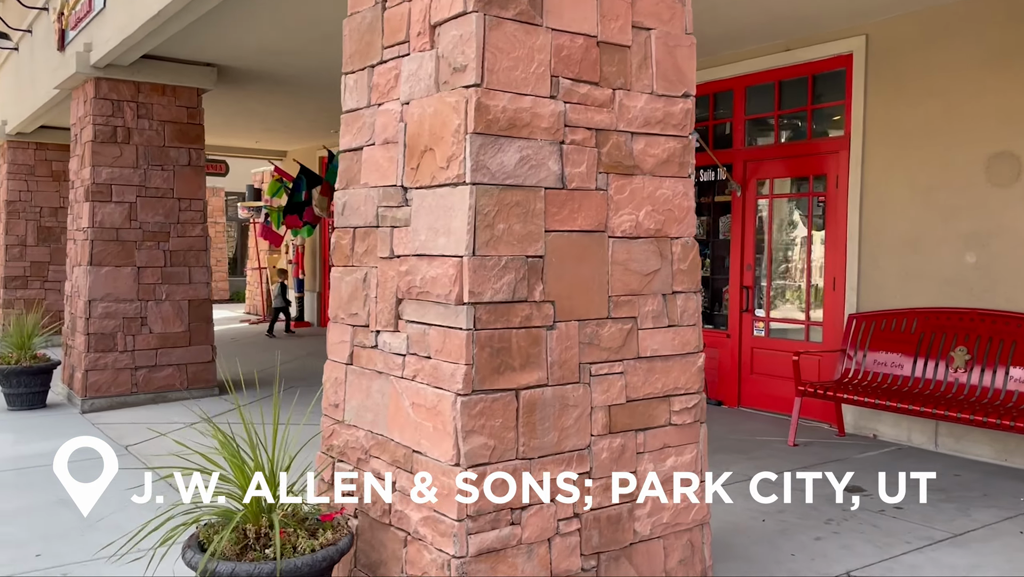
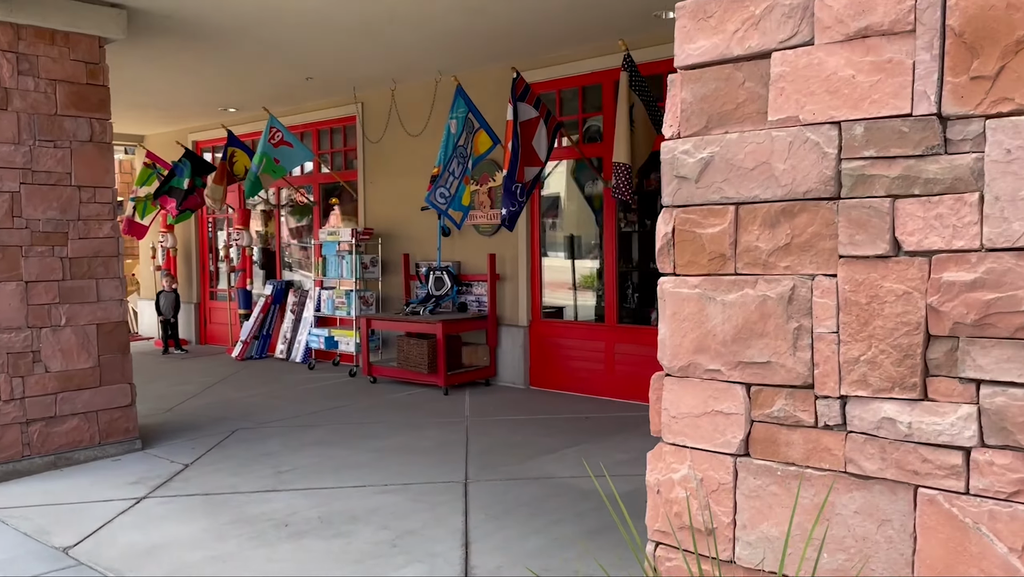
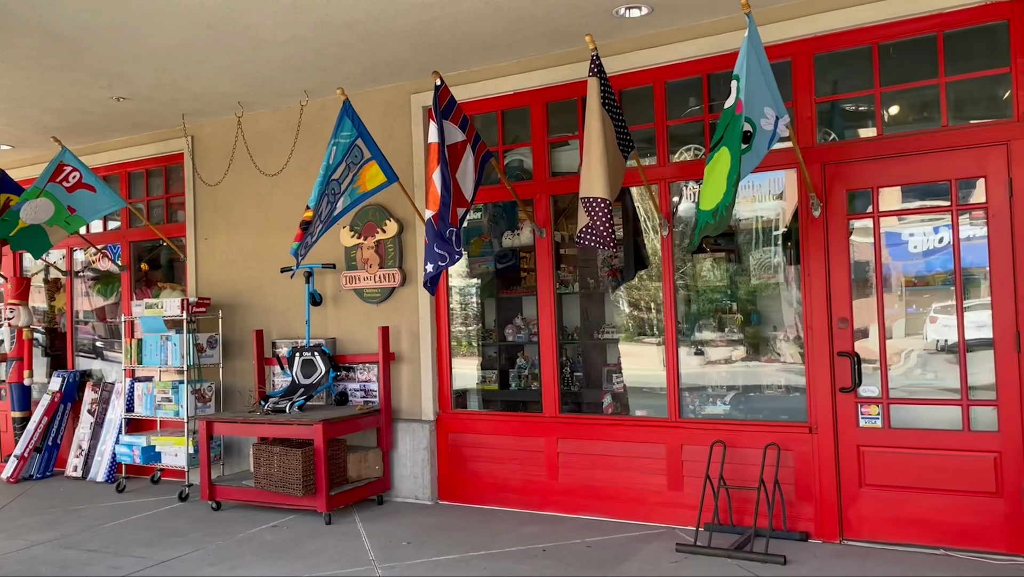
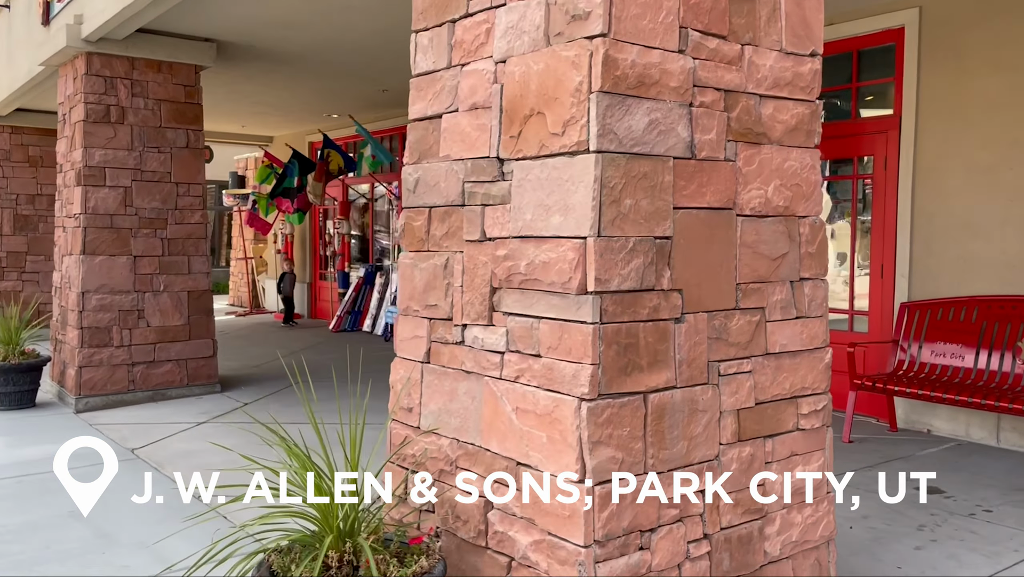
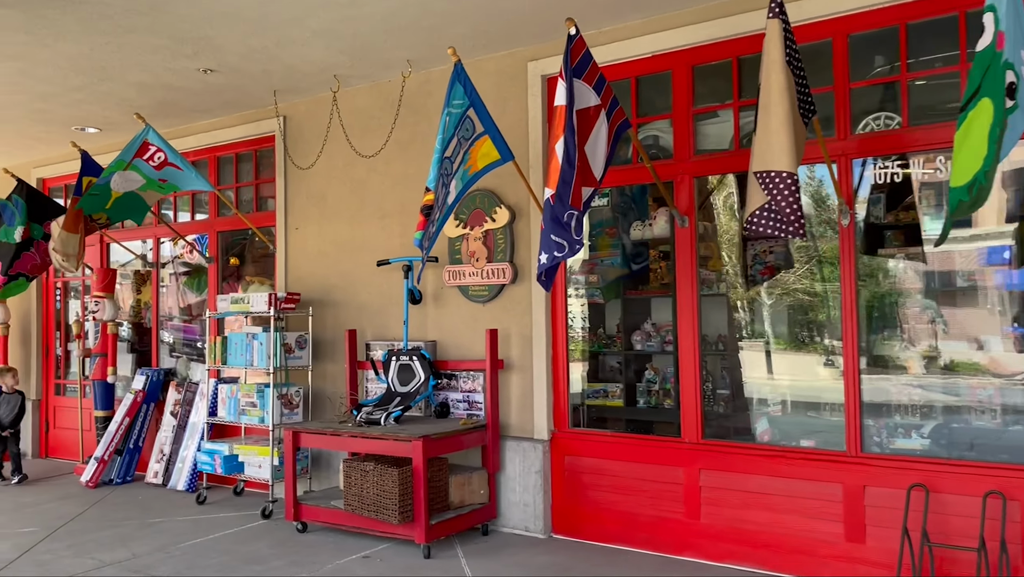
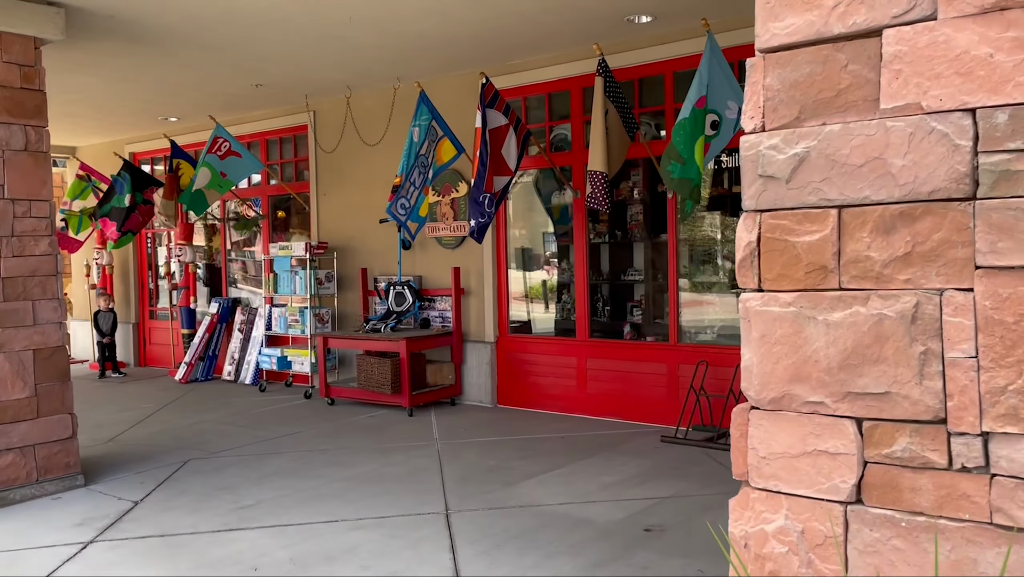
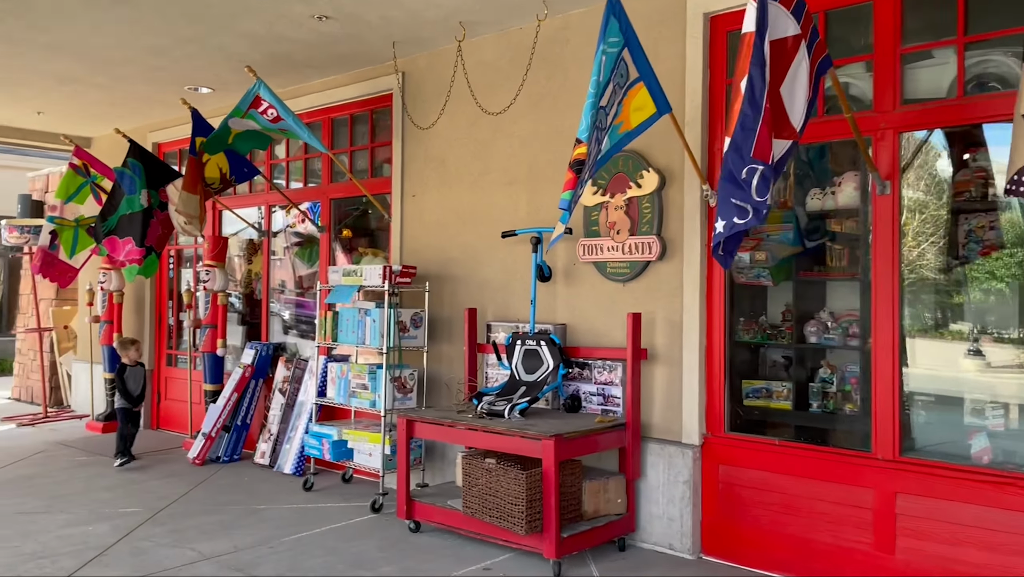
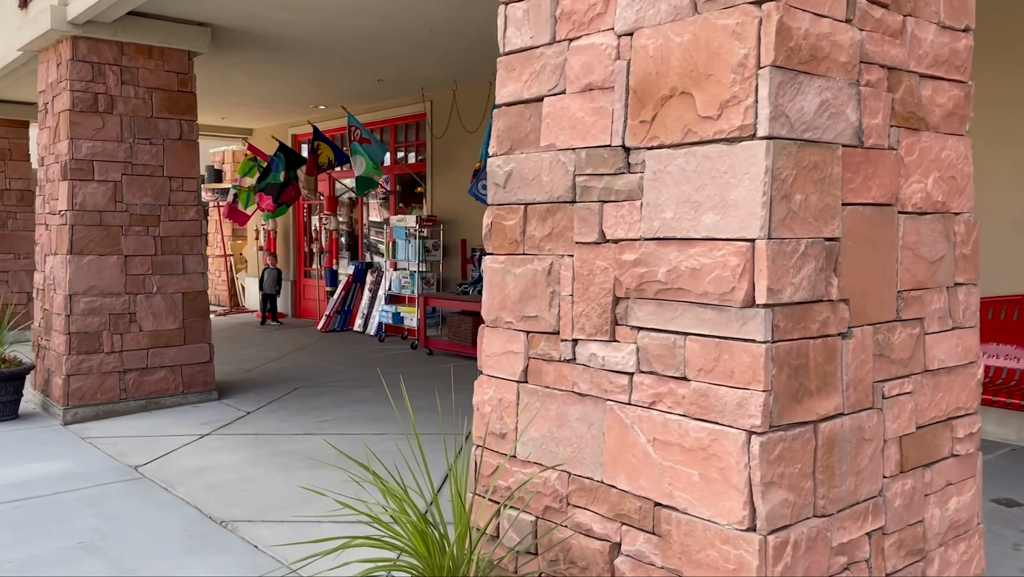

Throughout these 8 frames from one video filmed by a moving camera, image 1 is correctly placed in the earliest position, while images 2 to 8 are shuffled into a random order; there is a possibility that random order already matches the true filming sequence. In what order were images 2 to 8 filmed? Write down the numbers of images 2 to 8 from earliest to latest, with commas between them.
4, 8, 2, 6, 3, 5, 7
